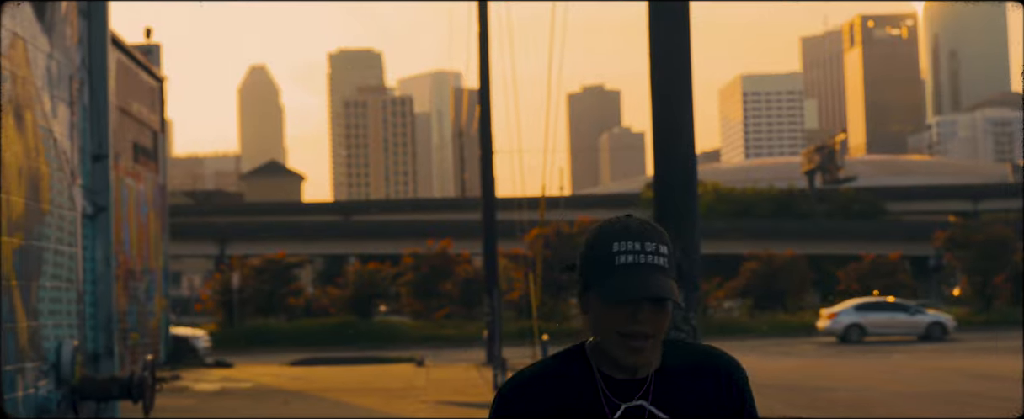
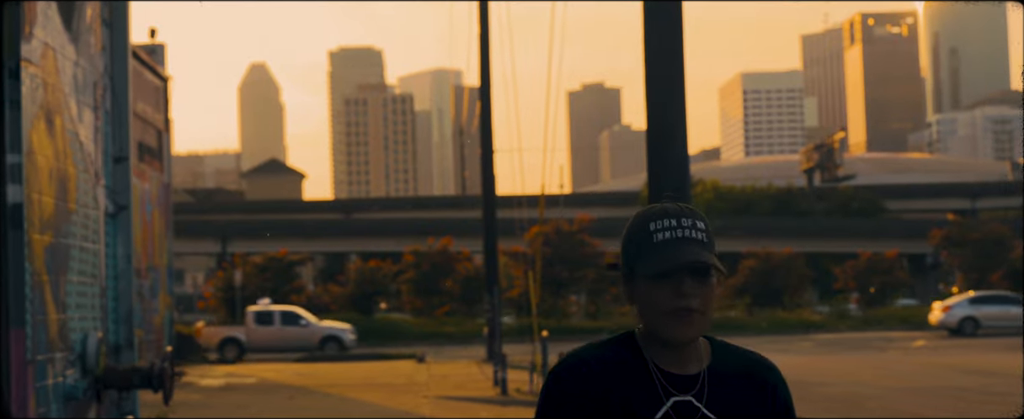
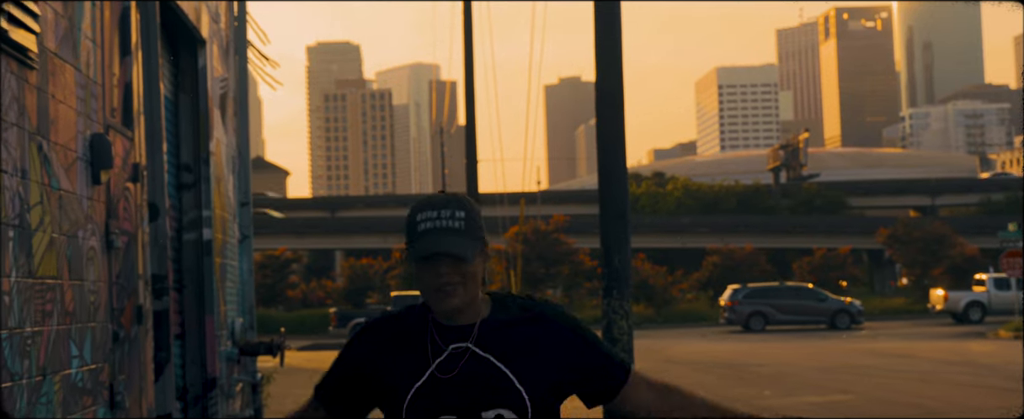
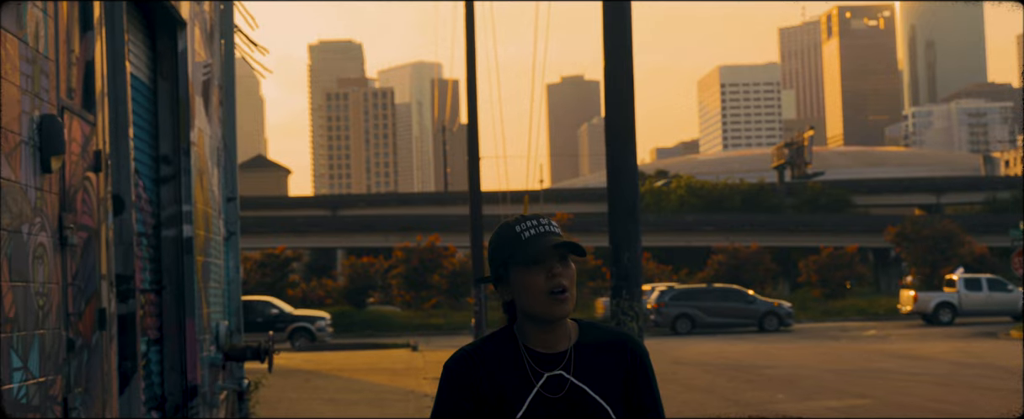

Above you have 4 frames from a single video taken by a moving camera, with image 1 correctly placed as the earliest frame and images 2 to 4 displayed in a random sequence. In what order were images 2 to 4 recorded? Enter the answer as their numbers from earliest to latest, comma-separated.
2, 4, 3
